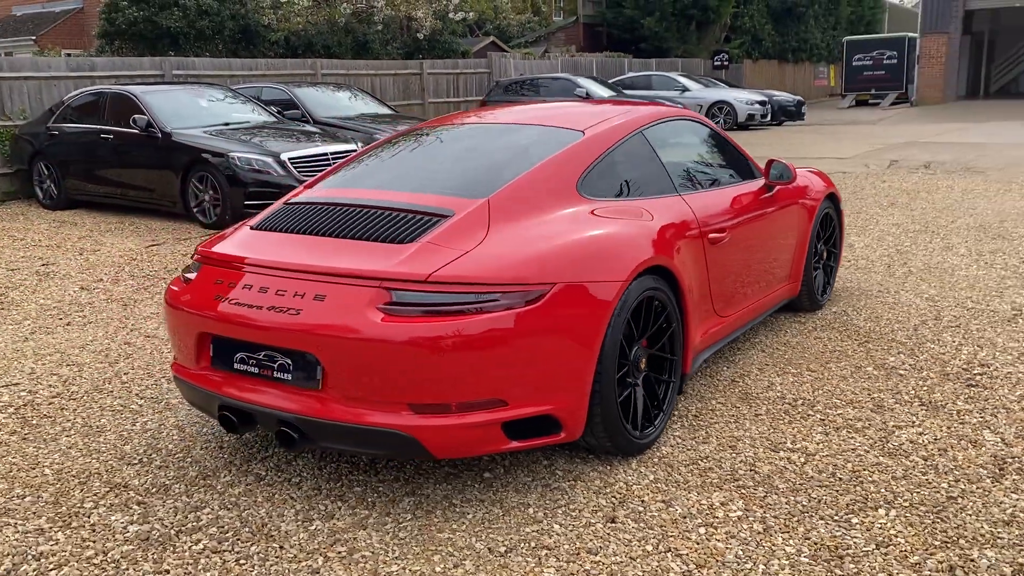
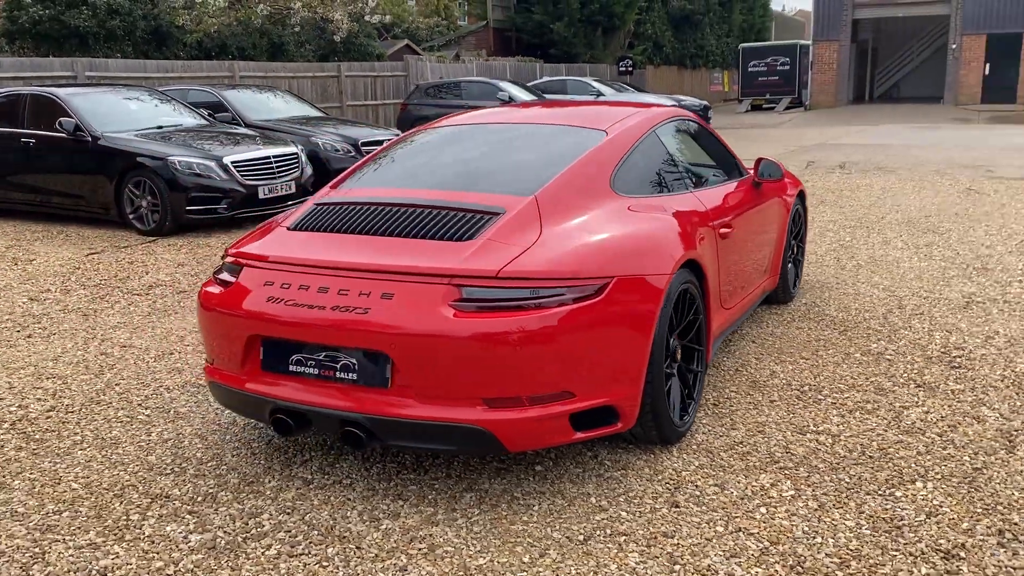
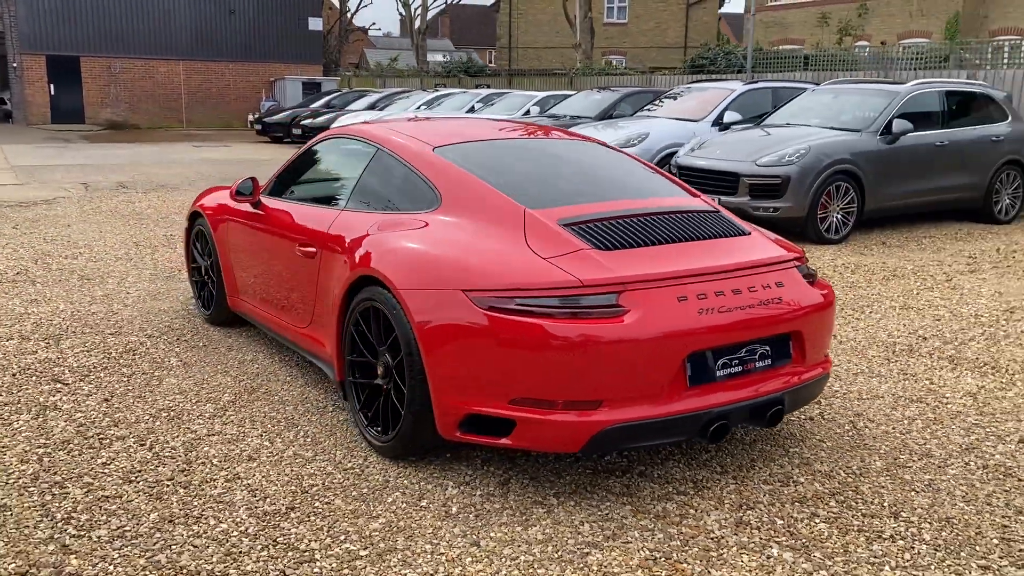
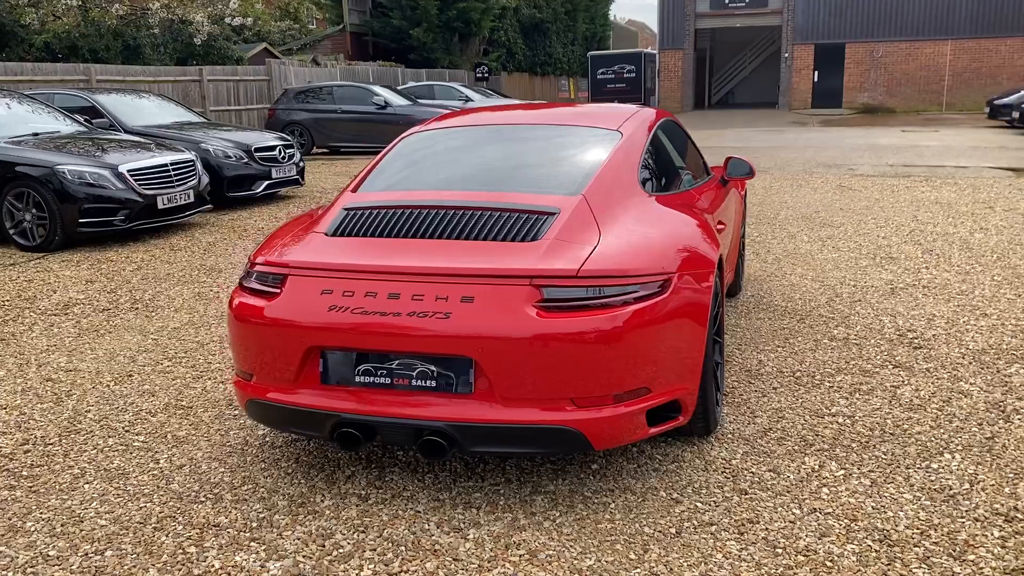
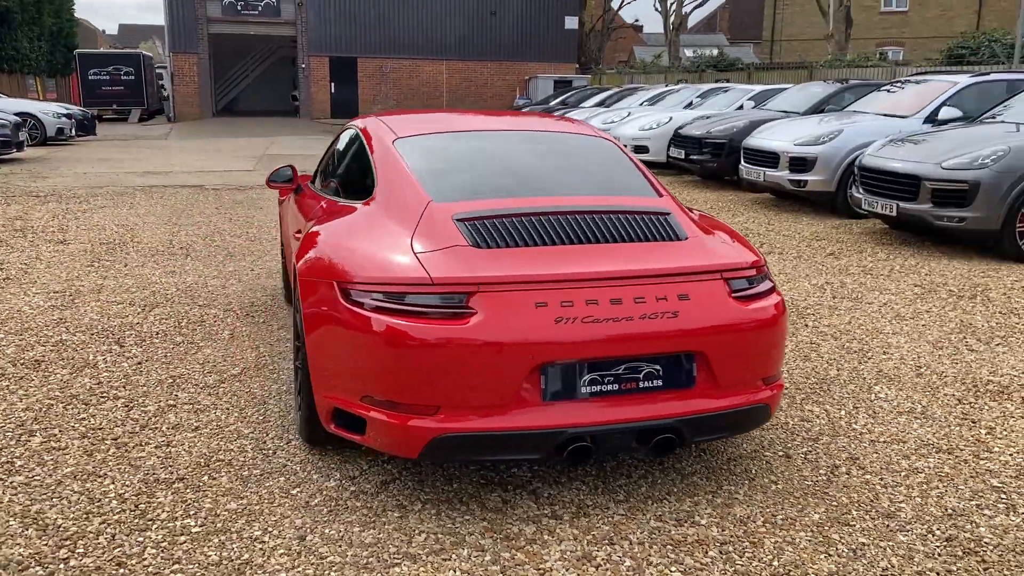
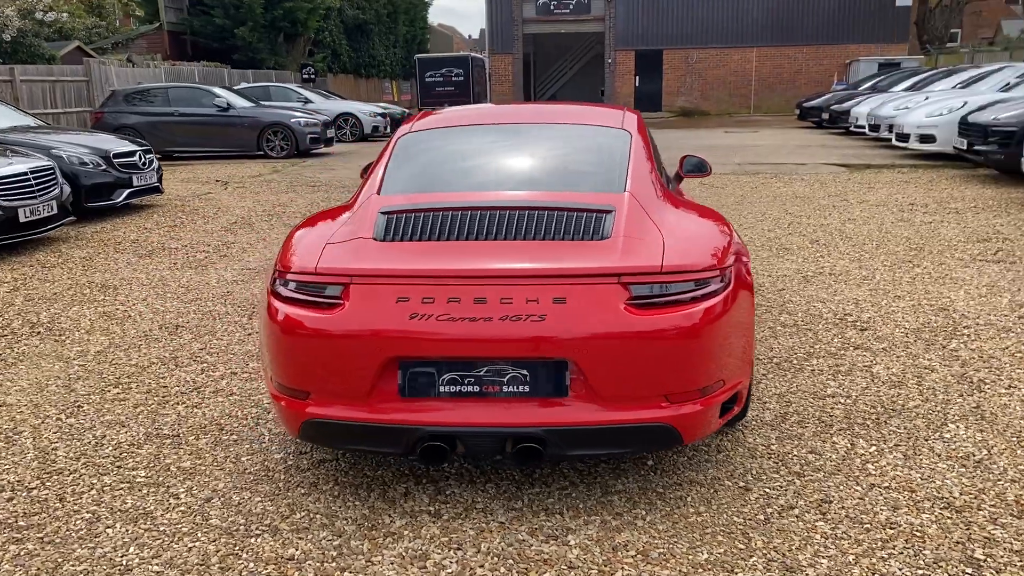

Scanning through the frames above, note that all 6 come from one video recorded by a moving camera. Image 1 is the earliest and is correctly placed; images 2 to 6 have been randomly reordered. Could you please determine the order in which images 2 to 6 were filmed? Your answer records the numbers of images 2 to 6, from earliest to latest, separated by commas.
2, 4, 6, 5, 3
